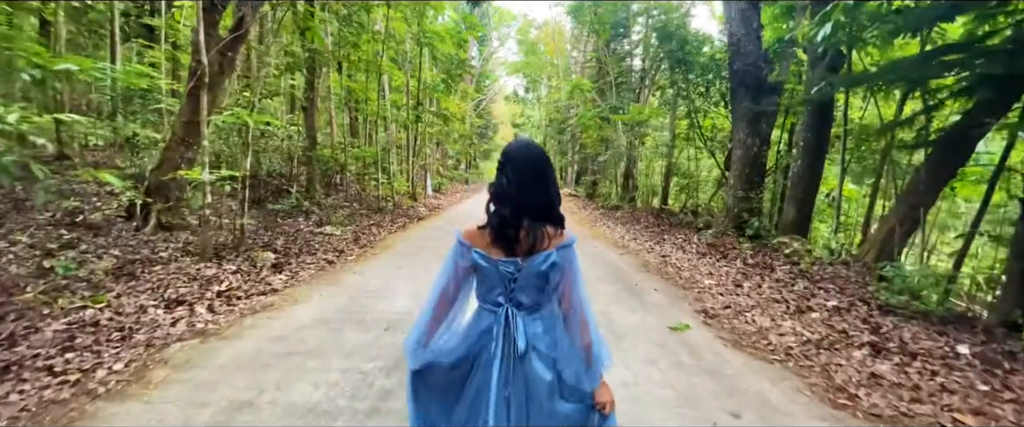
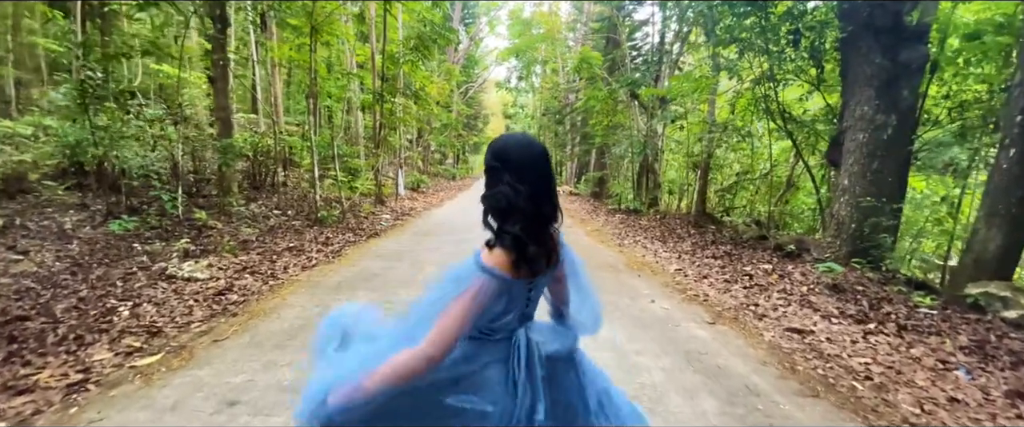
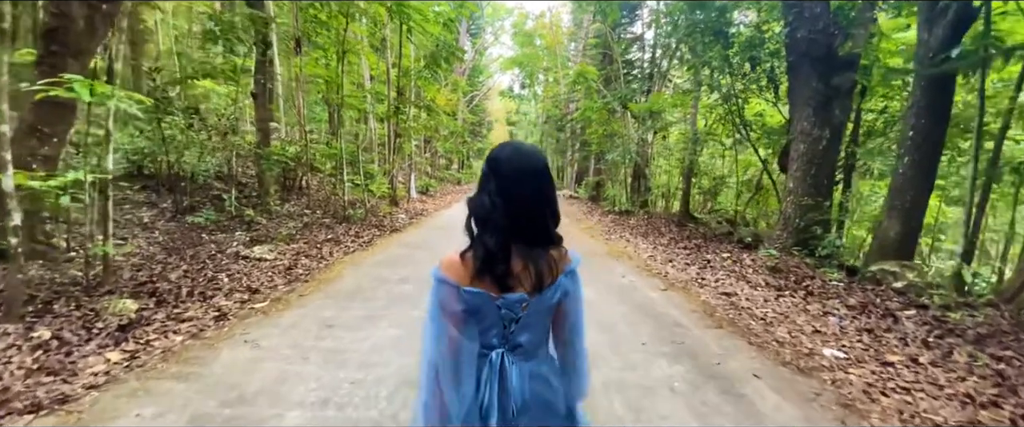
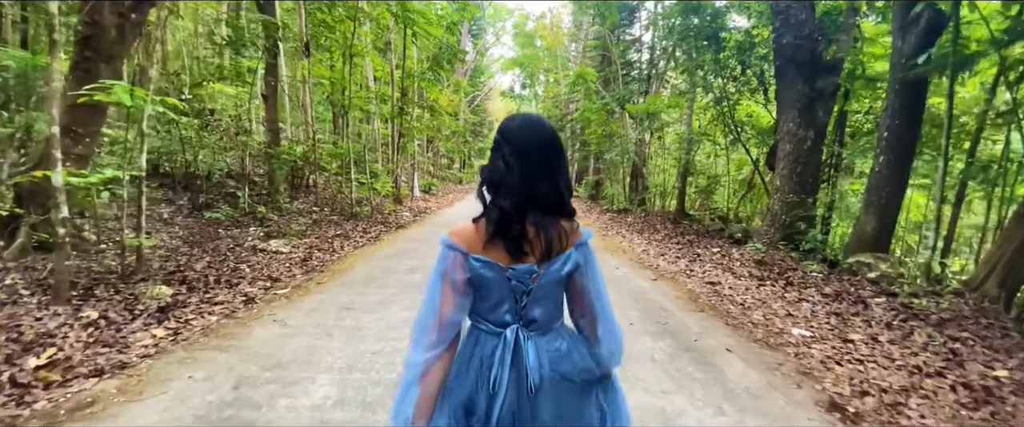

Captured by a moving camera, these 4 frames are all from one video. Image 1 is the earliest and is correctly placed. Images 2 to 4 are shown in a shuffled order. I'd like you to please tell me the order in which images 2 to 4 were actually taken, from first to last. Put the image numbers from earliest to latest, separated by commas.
4, 3, 2
